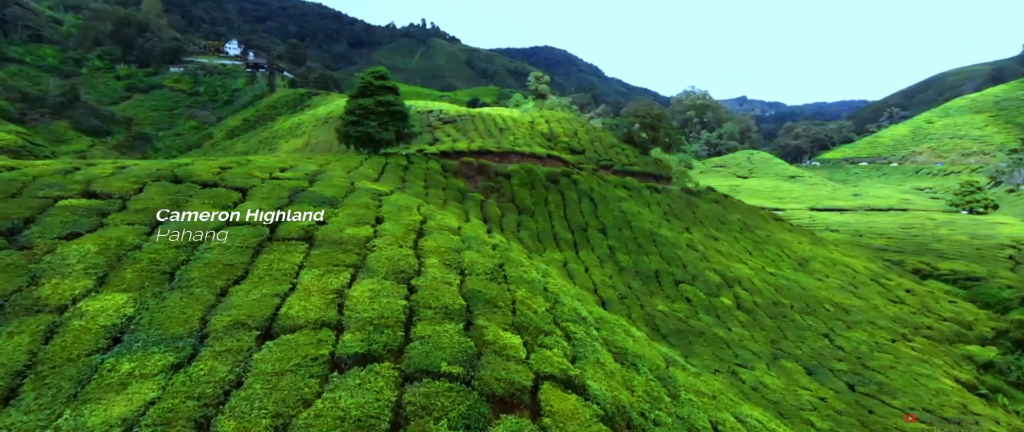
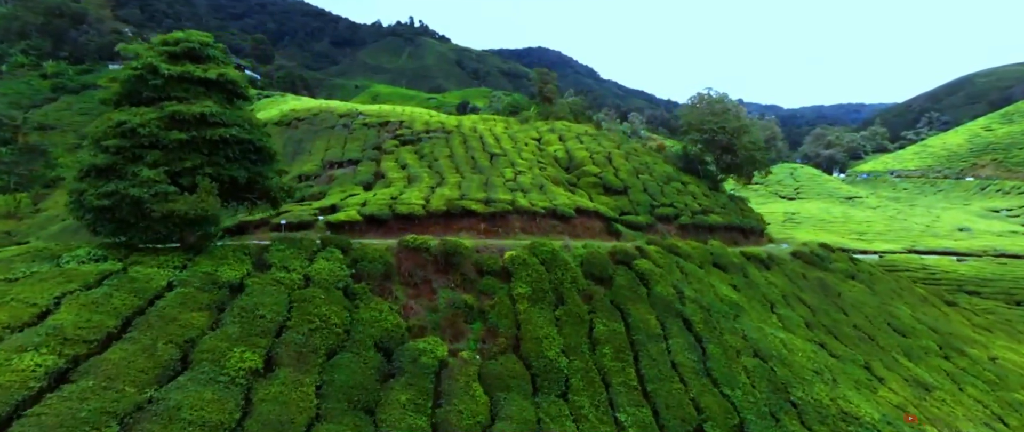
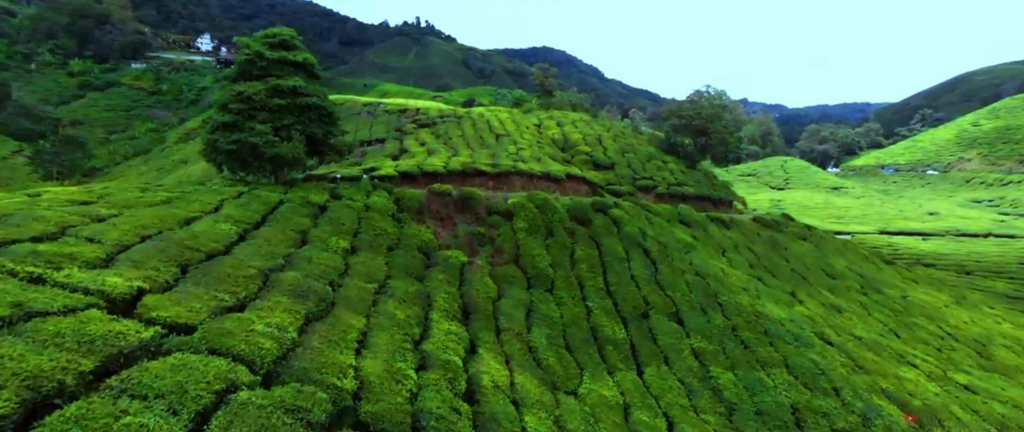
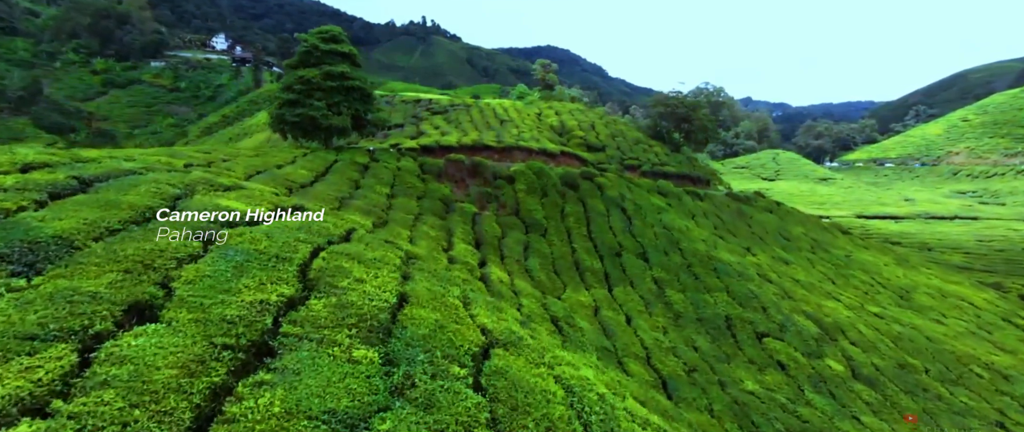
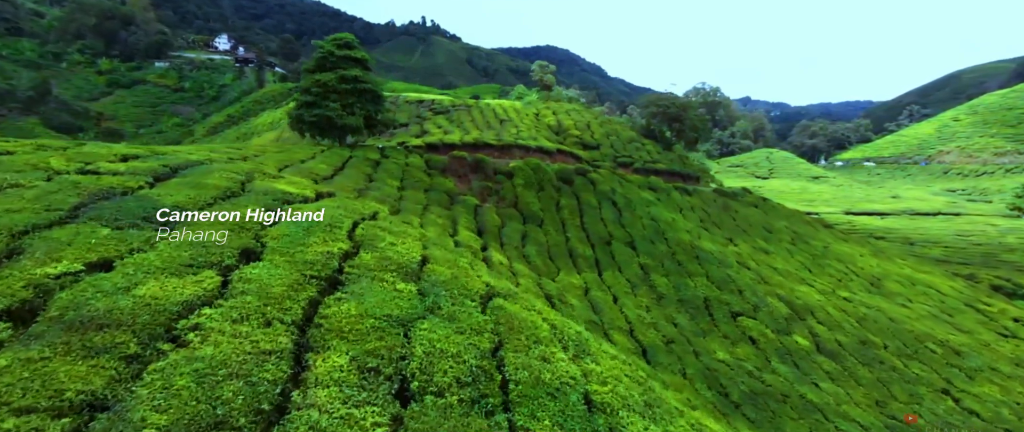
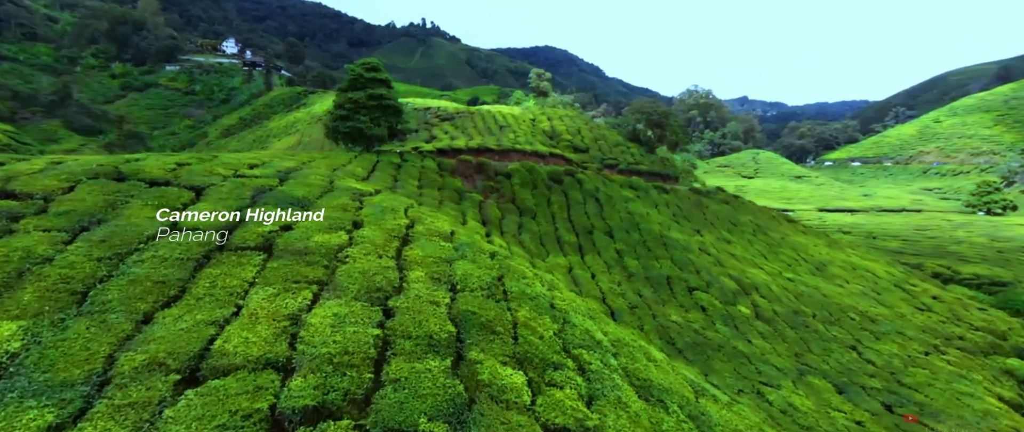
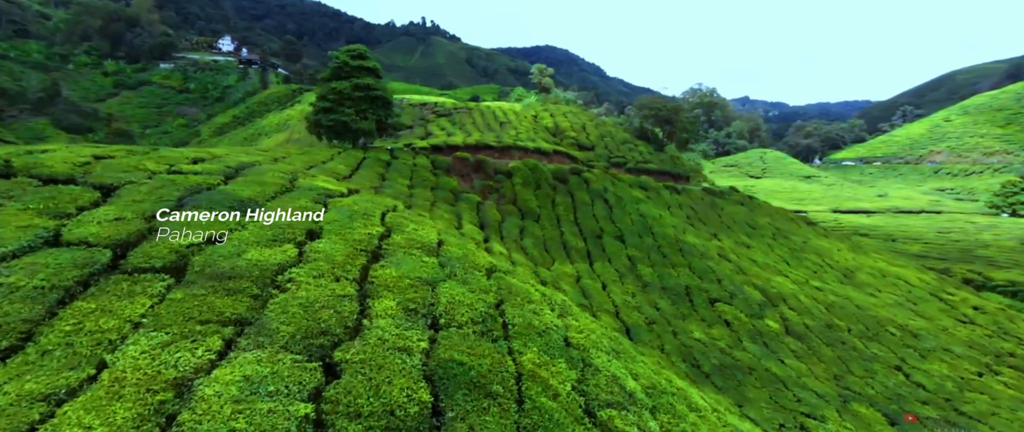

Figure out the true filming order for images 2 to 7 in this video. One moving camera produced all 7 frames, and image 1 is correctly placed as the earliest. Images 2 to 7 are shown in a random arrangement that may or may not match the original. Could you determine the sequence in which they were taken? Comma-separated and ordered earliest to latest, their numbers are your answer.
6, 7, 5, 4, 3, 2
